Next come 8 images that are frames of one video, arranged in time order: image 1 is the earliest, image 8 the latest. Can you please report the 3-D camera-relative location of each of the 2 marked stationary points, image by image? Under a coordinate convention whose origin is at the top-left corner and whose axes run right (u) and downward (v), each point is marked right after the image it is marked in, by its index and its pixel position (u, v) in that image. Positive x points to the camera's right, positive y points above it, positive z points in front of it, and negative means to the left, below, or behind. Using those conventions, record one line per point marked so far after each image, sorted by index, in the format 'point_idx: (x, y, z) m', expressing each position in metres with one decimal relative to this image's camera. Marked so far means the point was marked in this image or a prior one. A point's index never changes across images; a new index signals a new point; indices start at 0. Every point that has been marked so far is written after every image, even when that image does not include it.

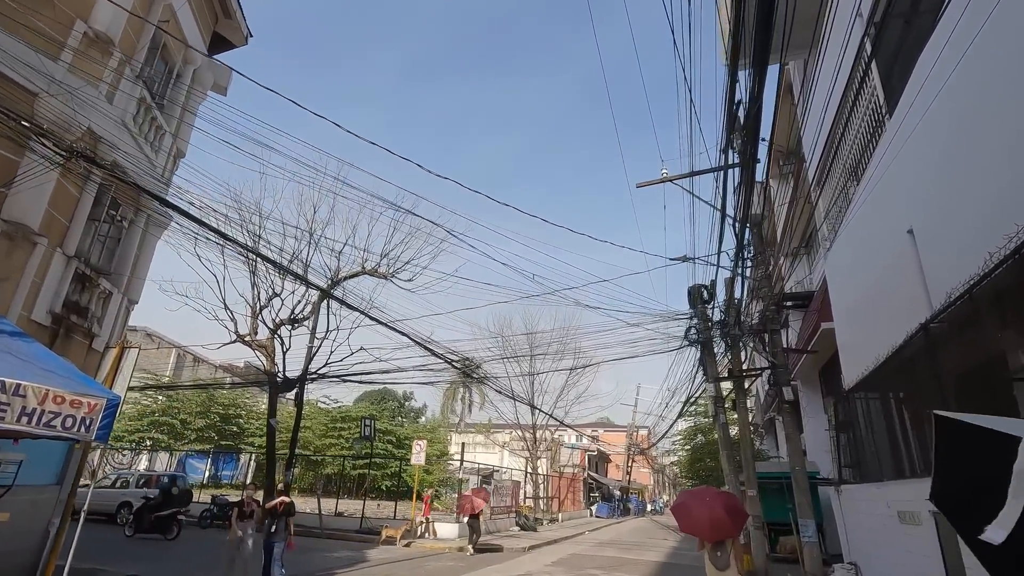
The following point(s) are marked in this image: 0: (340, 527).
0: (-4.8, -6.6, +15.0) m
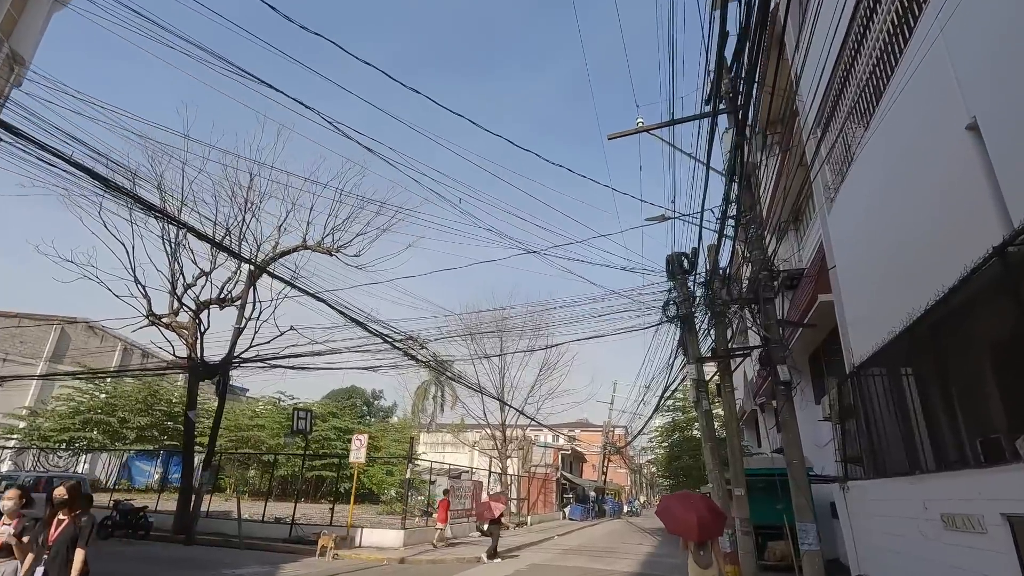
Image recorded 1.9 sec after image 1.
0: (-5.9, -5.9, +12.9) m
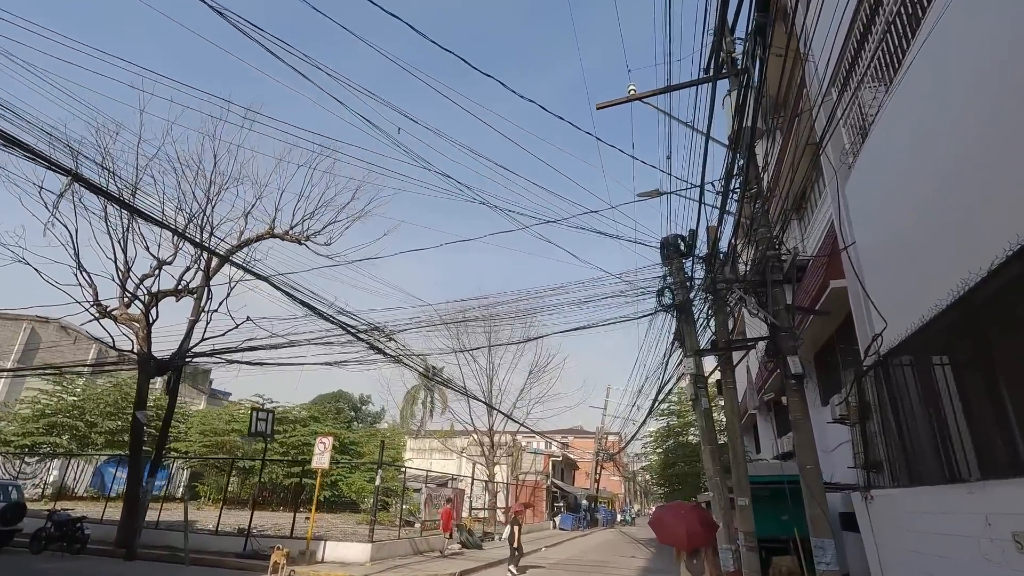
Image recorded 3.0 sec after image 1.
0: (-6.3, -5.7, +11.7) m
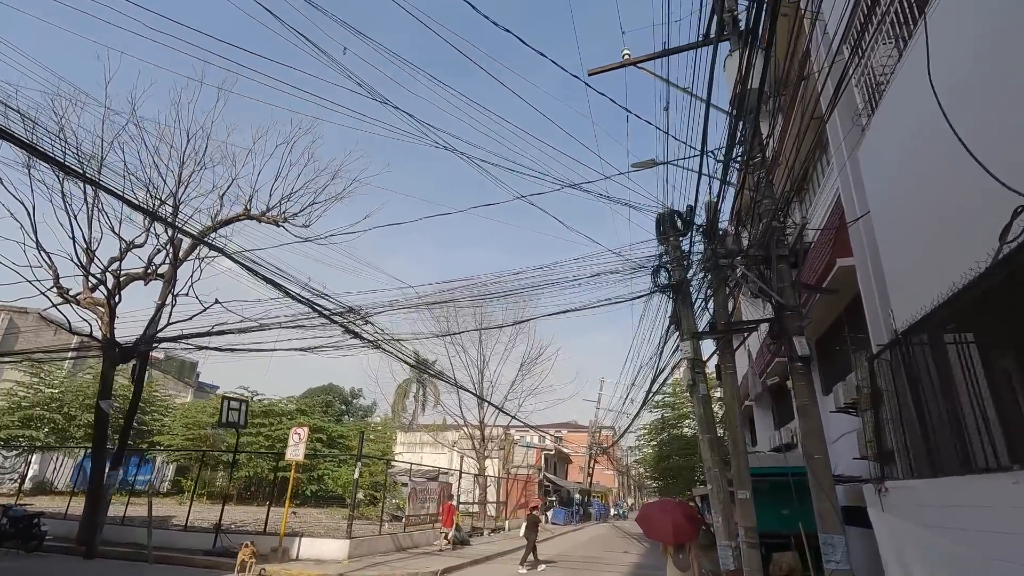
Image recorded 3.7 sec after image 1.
0: (-6.6, -5.3, +11.0) m
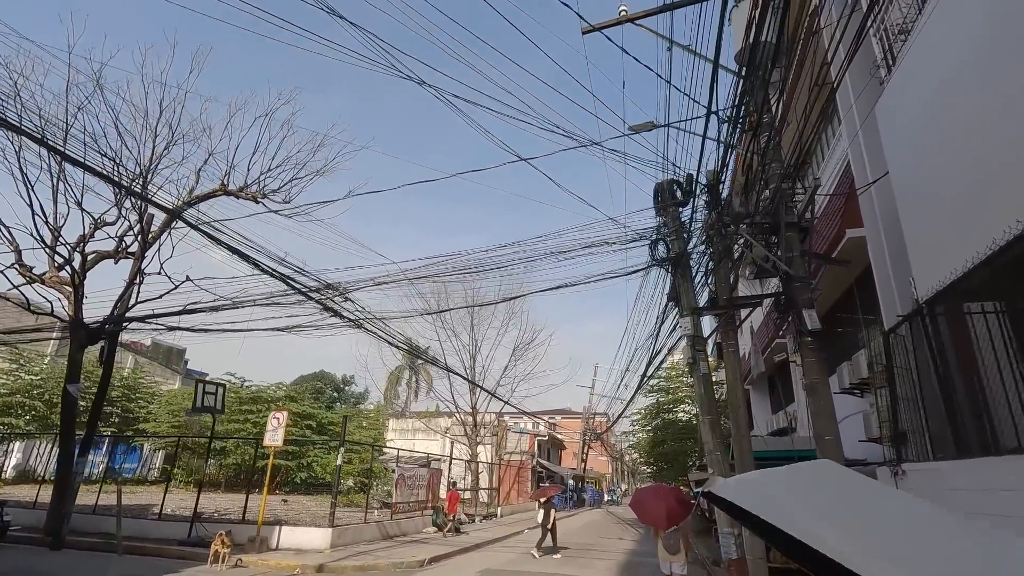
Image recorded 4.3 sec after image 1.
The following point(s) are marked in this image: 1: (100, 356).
0: (-6.8, -4.8, +10.5) m
1: (-8.5, -1.4, +11.1) m
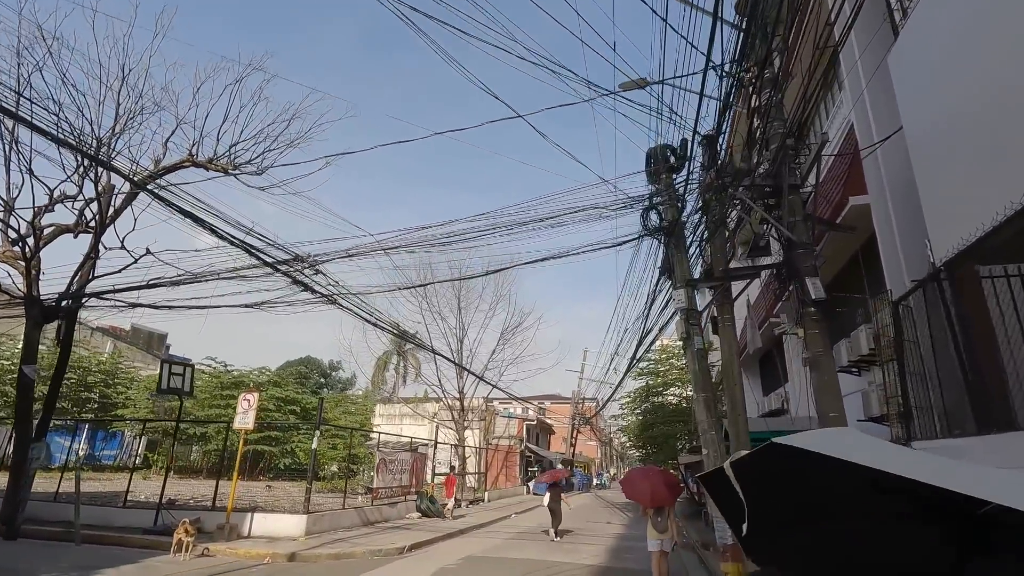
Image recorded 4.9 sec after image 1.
0: (-7.1, -4.3, +9.9) m
1: (-8.8, -0.9, +10.4) m
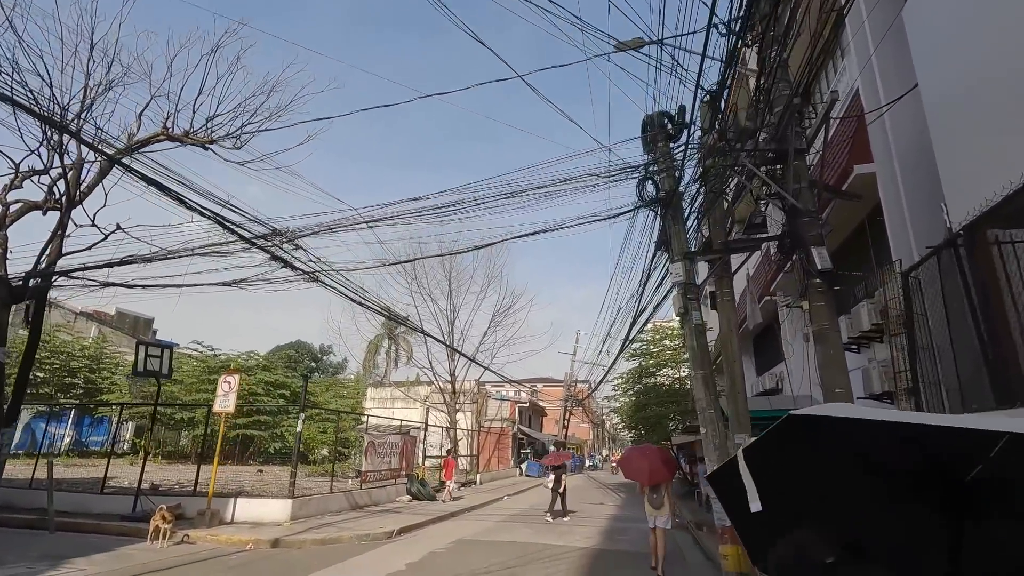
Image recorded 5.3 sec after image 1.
0: (-7.2, -4.0, +9.6) m
1: (-8.9, -0.5, +9.9) m
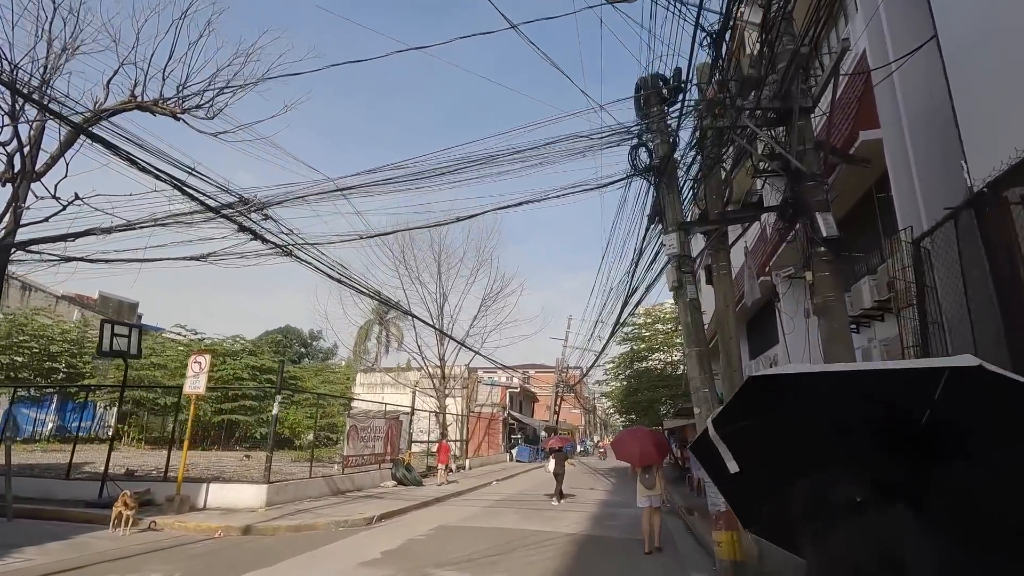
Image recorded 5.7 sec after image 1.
0: (-7.5, -3.5, +9.1) m
1: (-9.2, -0.1, +9.4) m
